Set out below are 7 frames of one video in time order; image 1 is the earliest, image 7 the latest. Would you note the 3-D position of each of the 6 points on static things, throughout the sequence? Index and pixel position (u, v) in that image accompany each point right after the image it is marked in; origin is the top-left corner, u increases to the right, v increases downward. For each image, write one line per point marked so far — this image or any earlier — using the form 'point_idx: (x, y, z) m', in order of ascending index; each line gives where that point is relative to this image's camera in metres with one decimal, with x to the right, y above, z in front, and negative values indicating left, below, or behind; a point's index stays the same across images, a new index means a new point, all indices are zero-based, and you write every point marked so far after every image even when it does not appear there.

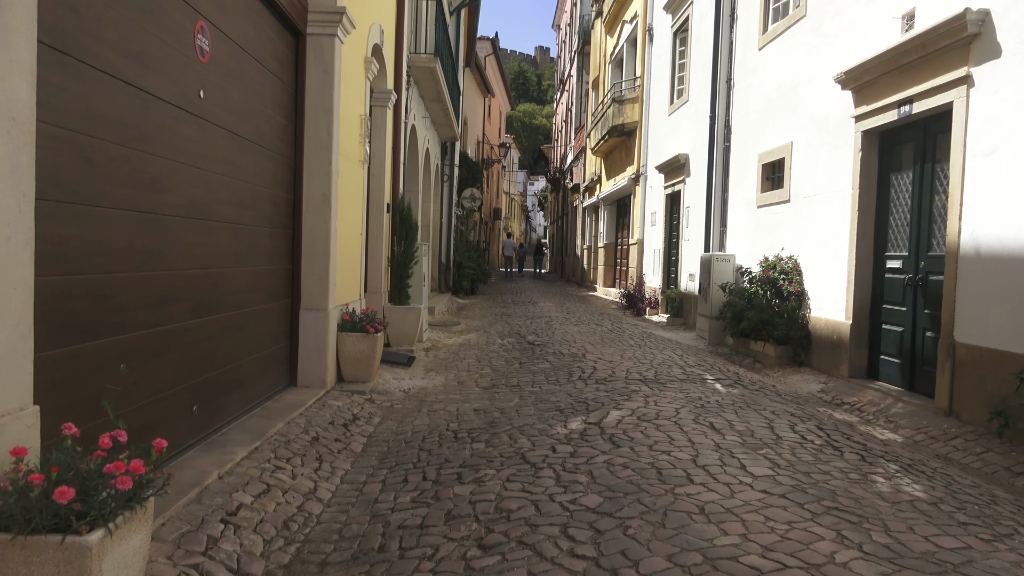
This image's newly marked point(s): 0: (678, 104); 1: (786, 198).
0: (+2.7, +3.1, +12.6) m
1: (+3.0, +1.0, +8.2) m
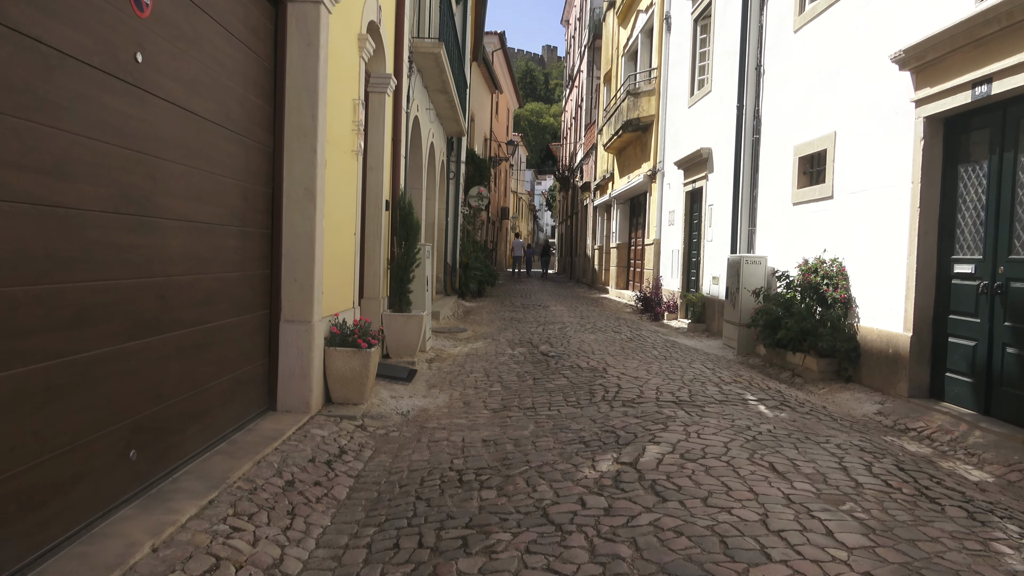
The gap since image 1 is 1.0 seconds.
0: (+2.9, +3.0, +11.8) m
1: (+3.1, +0.9, +7.4) m
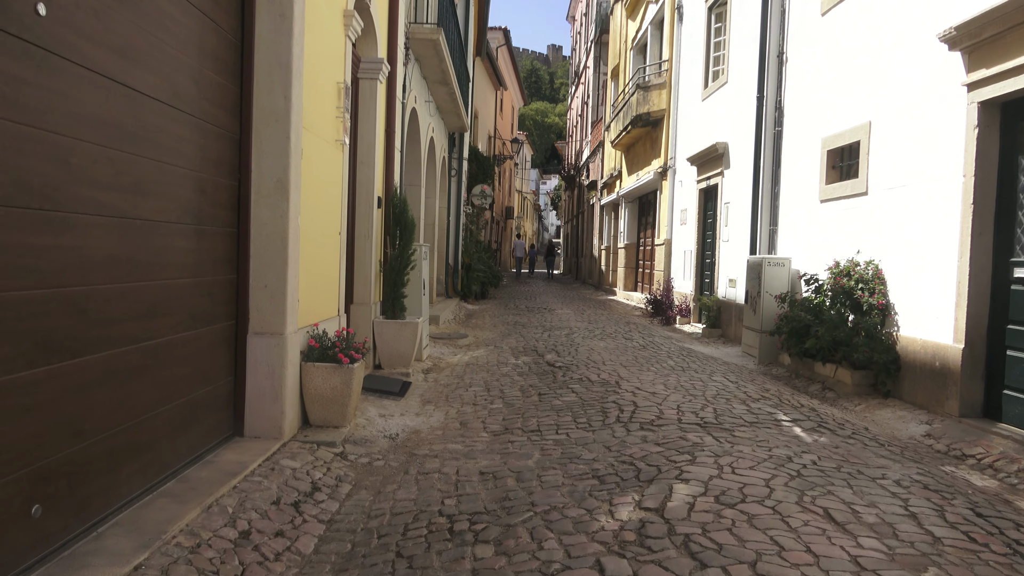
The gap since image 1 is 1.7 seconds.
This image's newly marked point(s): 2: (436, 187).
0: (+3.0, +3.0, +11.1) m
1: (+3.1, +0.9, +6.8) m
2: (-1.2, +1.7, +12.4) m
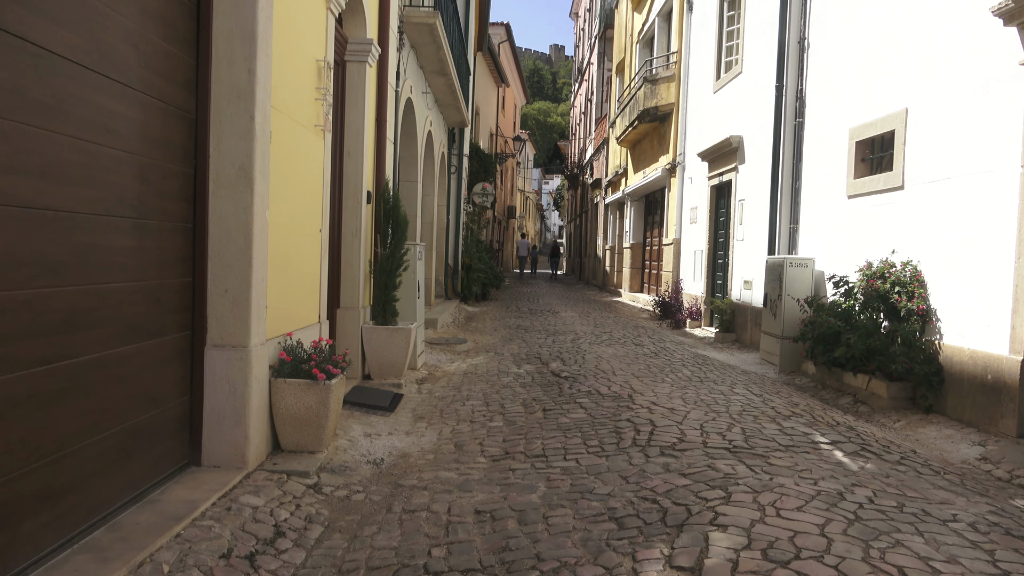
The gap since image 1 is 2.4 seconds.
0: (+3.0, +2.9, +10.6) m
1: (+3.1, +0.9, +6.2) m
2: (-1.2, +1.6, +11.8) m
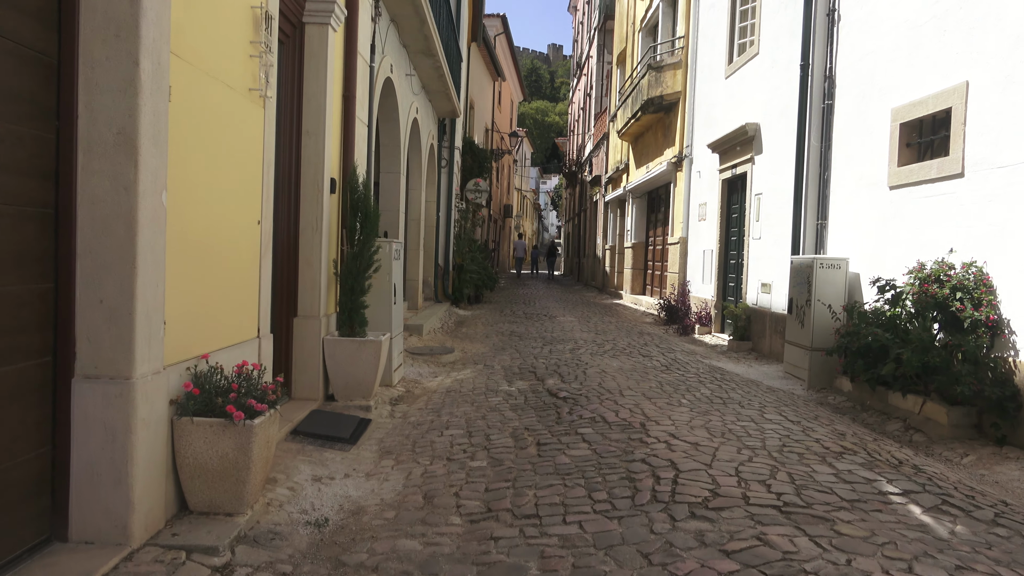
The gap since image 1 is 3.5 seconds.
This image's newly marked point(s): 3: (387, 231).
0: (+2.9, +2.9, +9.6) m
1: (+3.1, +0.8, +5.3) m
2: (-1.3, +1.6, +10.8) m
3: (-1.4, +0.7, +8.8) m
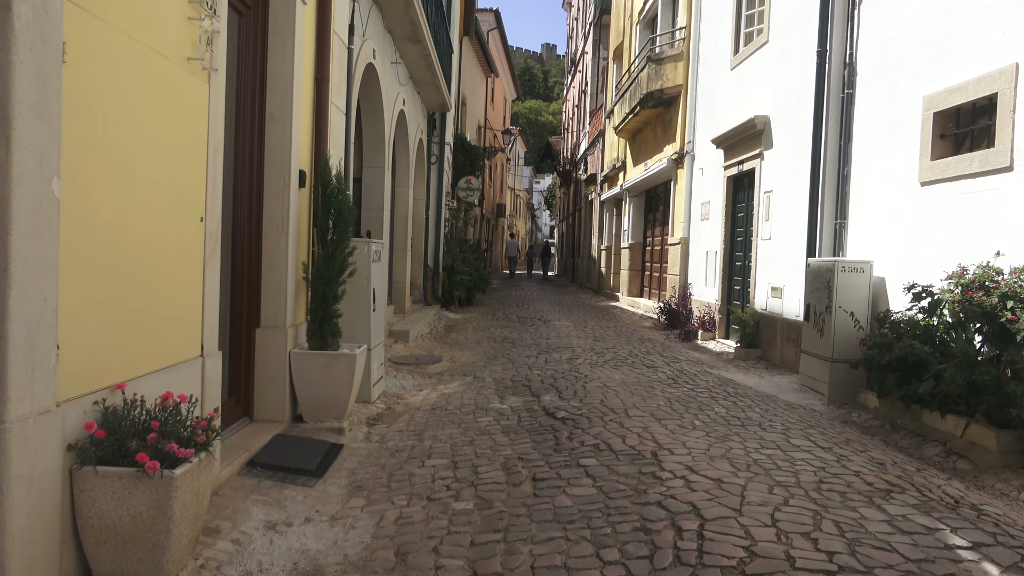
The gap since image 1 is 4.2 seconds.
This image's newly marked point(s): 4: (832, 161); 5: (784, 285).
0: (+2.8, +2.9, +9.1) m
1: (+3.0, +0.8, +4.7) m
2: (-1.4, +1.6, +10.2) m
3: (-1.5, +0.6, +8.2) m
4: (+2.9, +1.2, +6.9) m
5: (+2.8, 0.0, +7.8) m
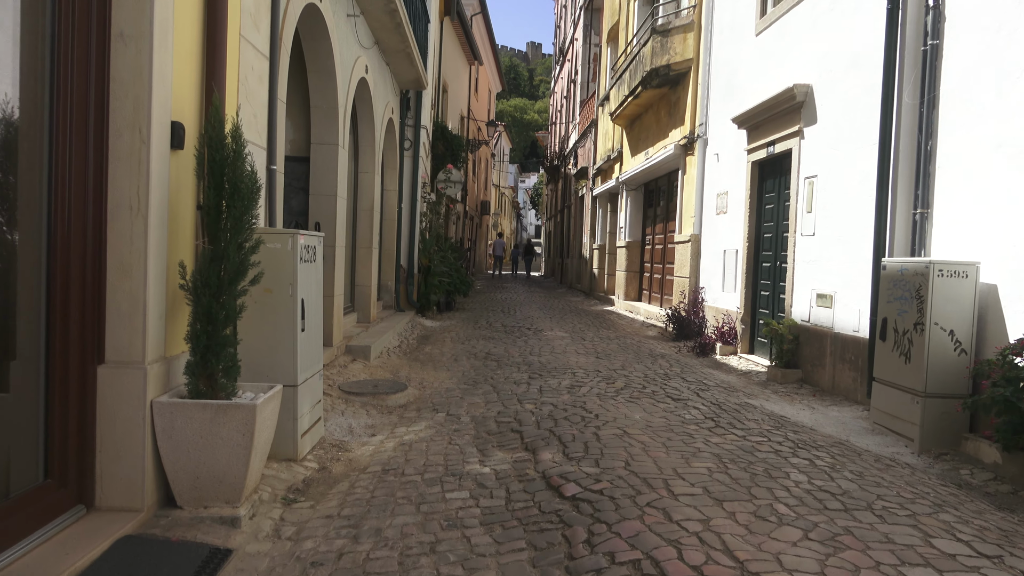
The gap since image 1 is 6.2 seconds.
0: (+2.7, +2.8, +7.5) m
1: (+3.0, +0.7, +3.2) m
2: (-1.6, +1.5, +8.6) m
3: (-1.7, +0.6, +6.5) m
4: (+2.8, +1.1, +5.4) m
5: (+2.7, 0.0, +6.2) m
